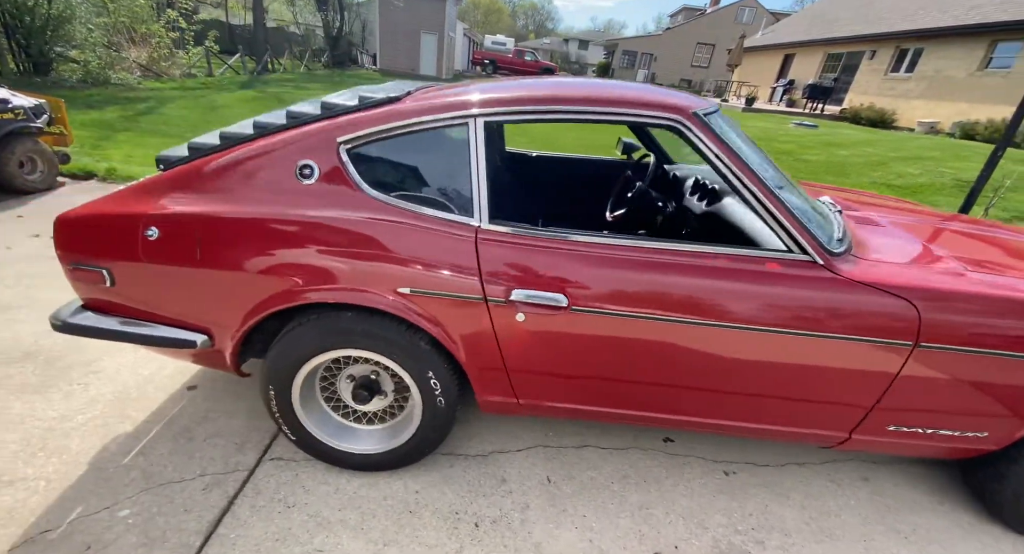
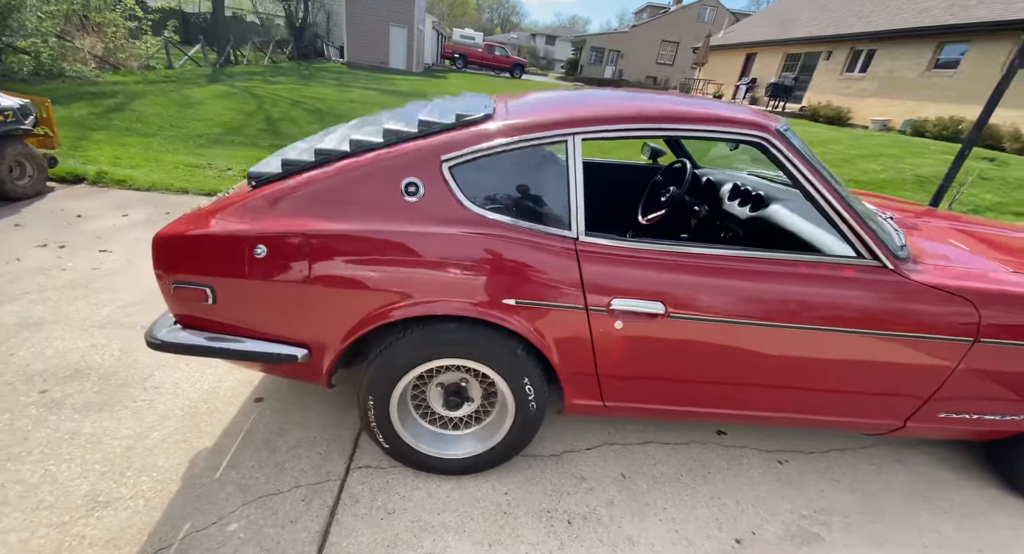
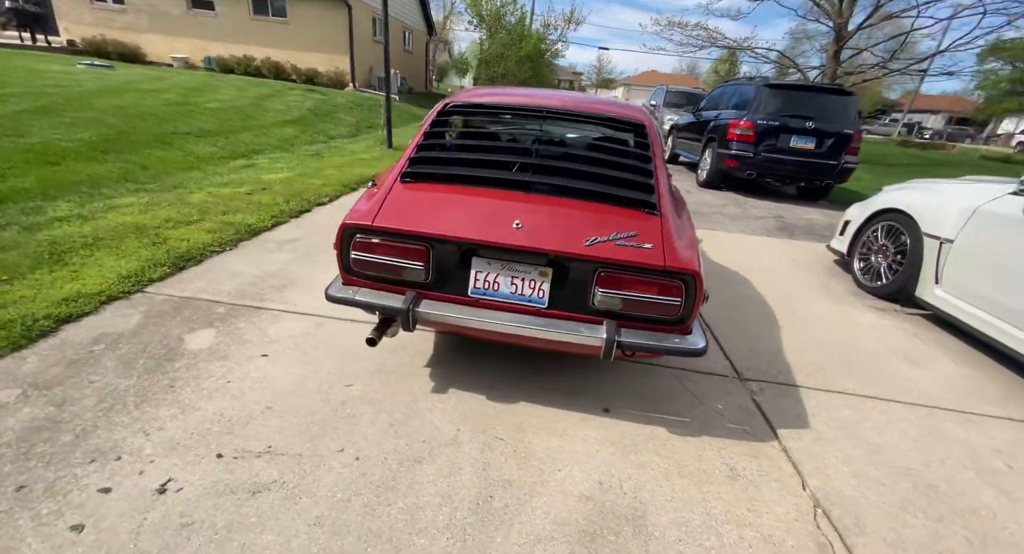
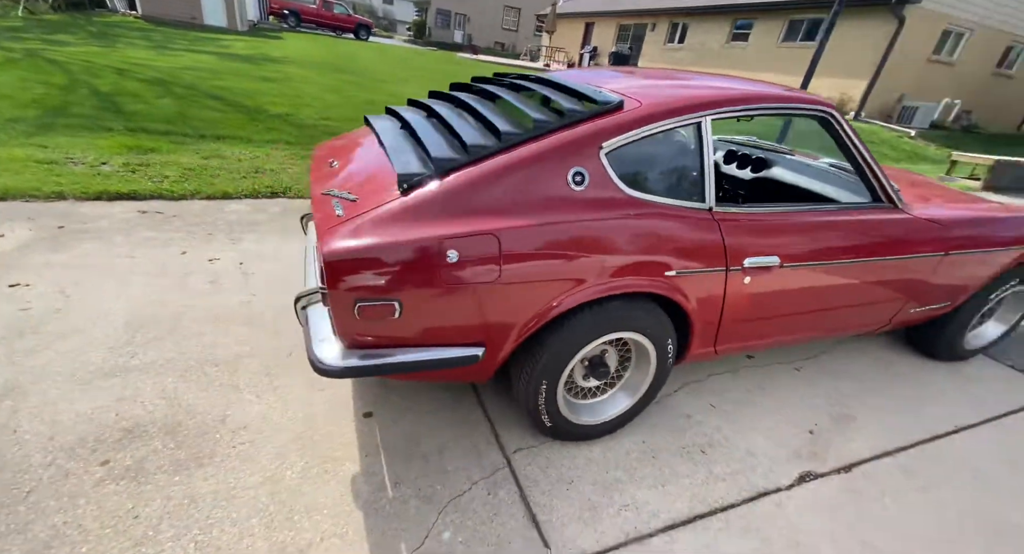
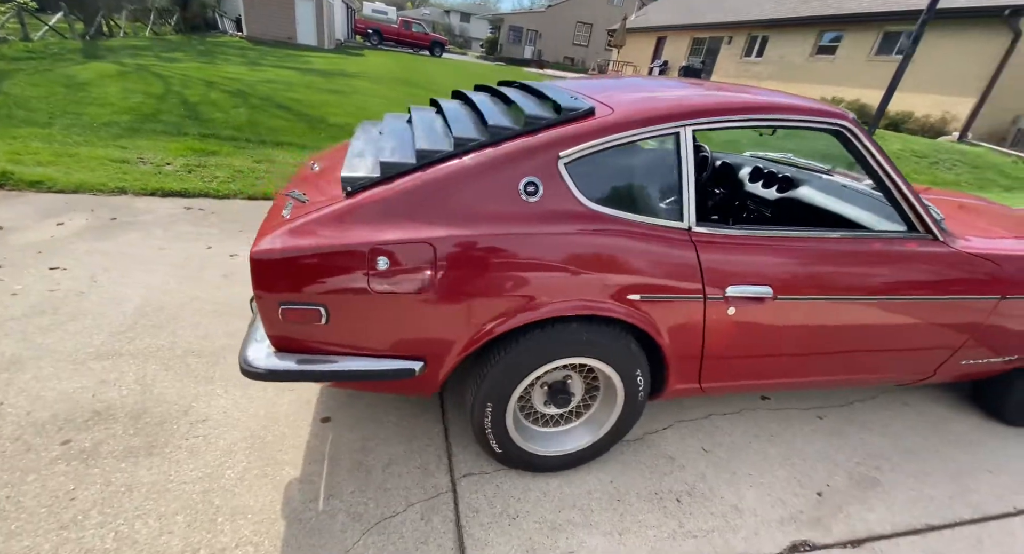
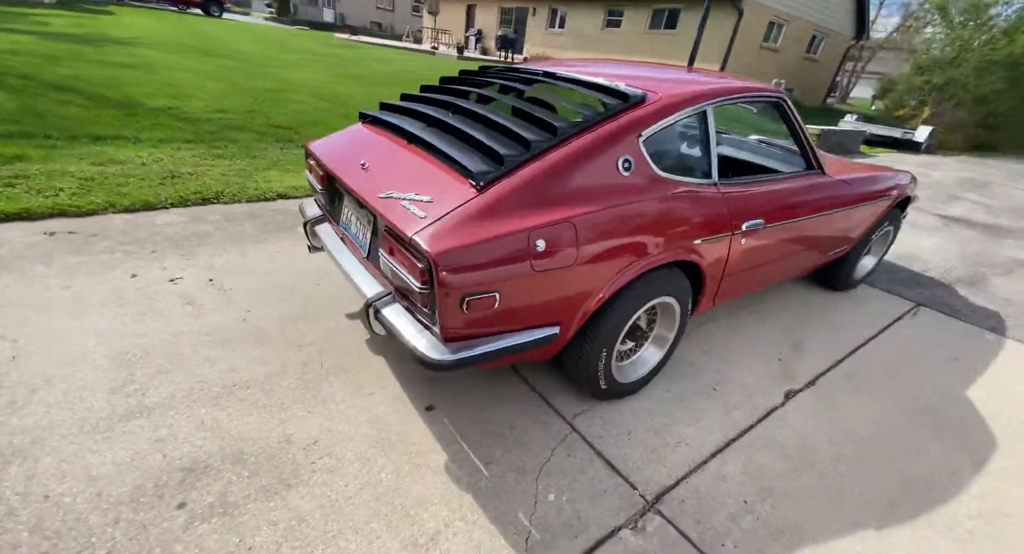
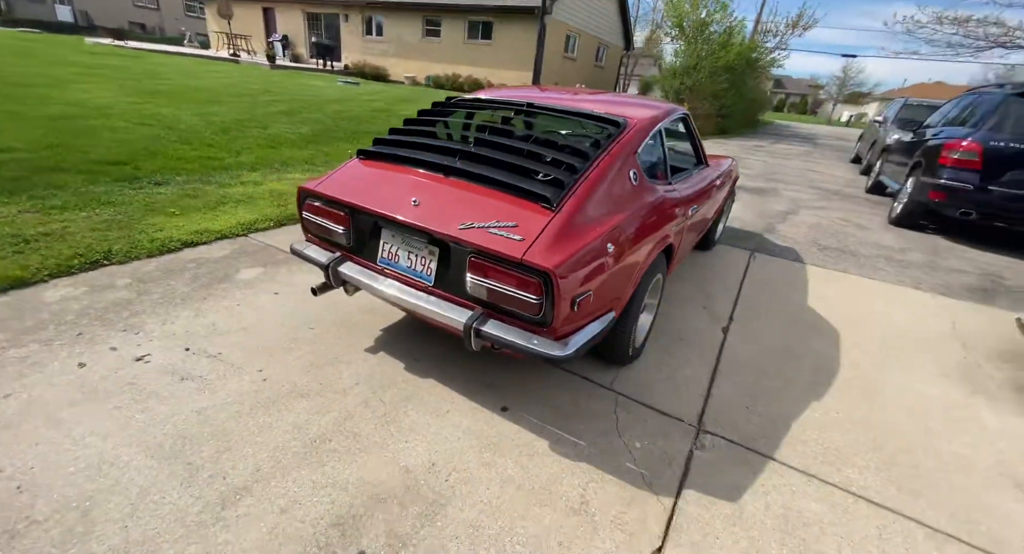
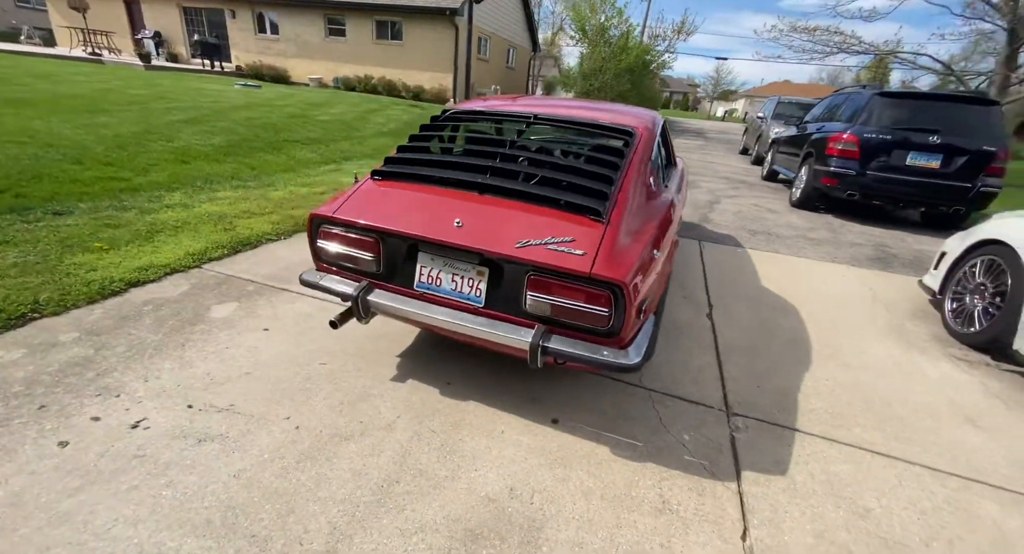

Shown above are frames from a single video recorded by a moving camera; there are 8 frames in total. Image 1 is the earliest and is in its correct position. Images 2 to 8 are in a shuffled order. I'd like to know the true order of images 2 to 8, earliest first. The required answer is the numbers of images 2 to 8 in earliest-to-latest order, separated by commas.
2, 5, 4, 6, 7, 8, 3
